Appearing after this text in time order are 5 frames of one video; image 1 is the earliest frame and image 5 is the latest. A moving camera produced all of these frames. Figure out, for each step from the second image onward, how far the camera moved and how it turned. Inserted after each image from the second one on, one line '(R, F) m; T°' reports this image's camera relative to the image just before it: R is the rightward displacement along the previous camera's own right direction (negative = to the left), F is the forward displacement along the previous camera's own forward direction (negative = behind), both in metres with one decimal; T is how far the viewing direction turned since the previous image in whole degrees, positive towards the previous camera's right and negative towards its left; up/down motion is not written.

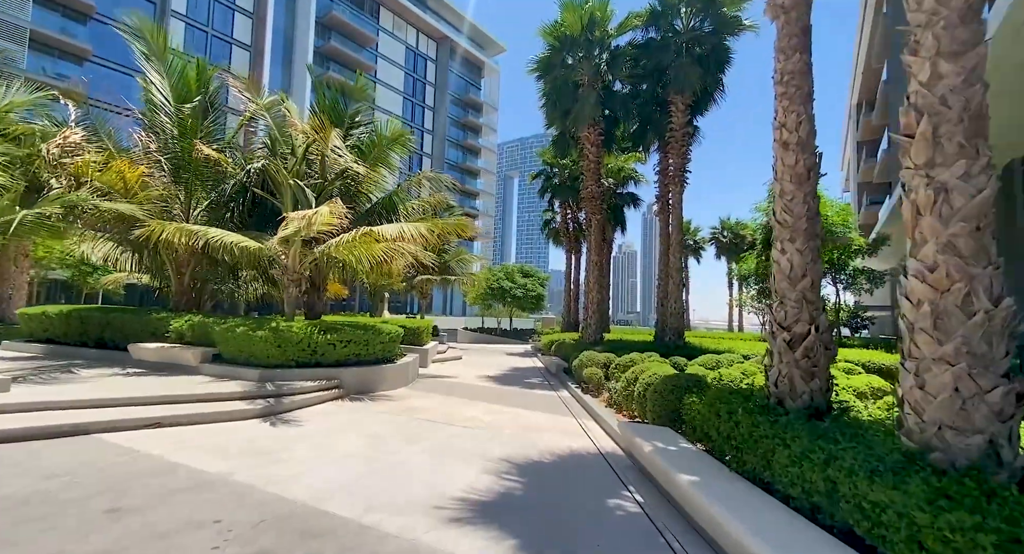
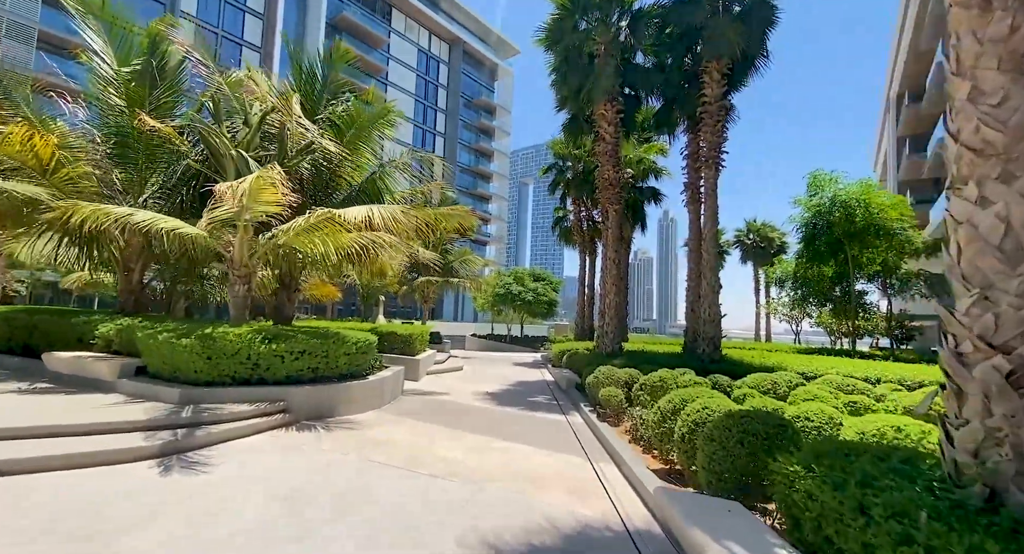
(+0.3, +1.7) m; -2°
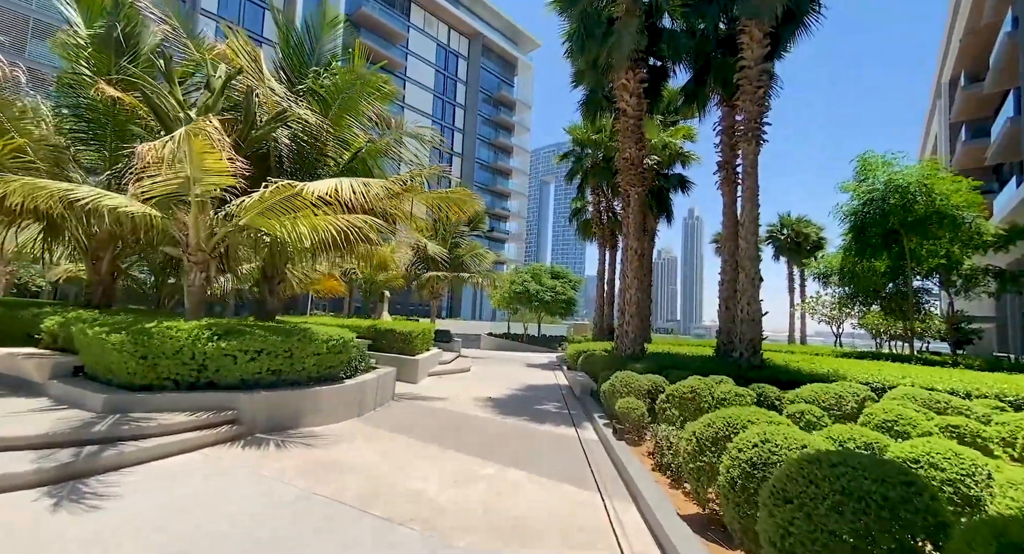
(+0.3, +1.2) m; -3°
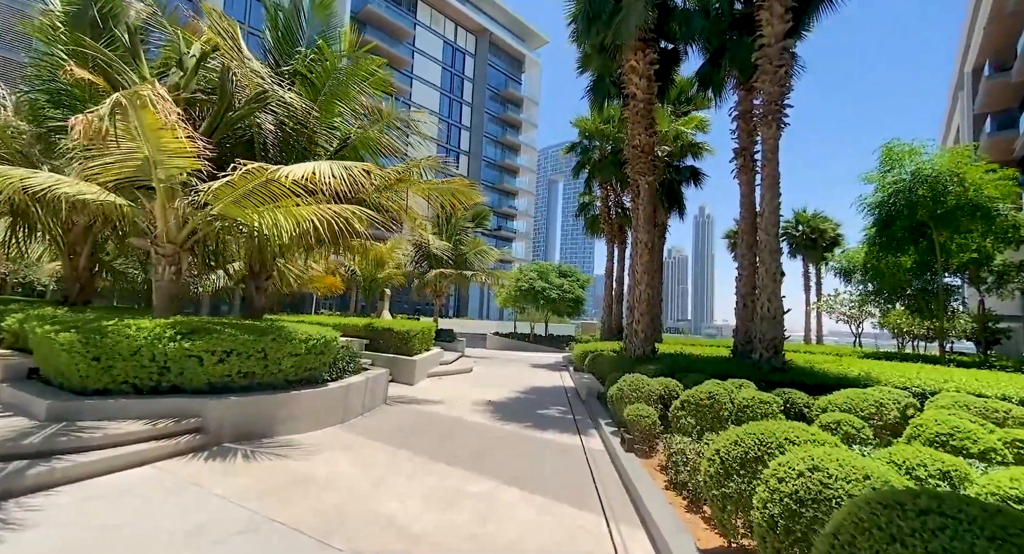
(+0.2, +0.6) m; -1°
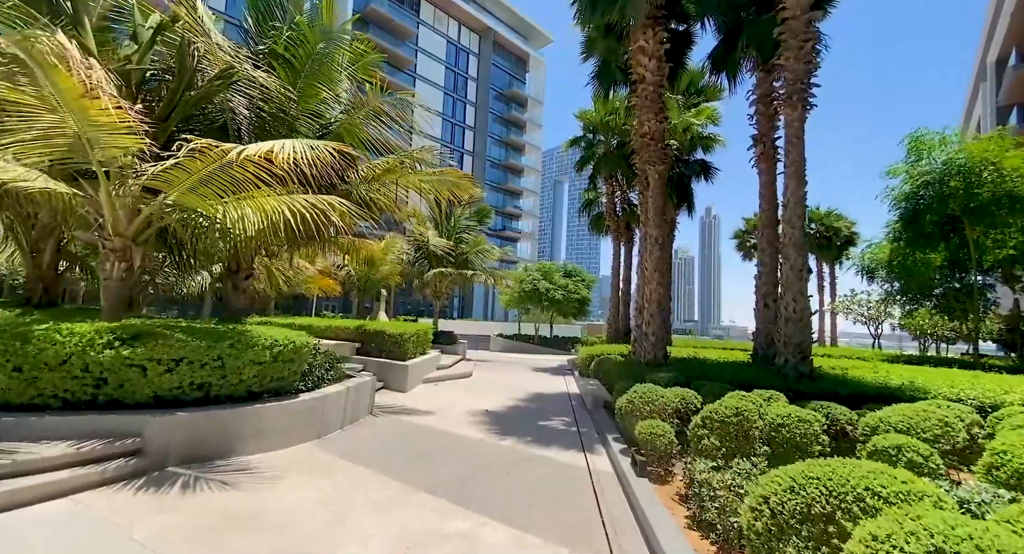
(+0.1, +0.7) m; -1°
